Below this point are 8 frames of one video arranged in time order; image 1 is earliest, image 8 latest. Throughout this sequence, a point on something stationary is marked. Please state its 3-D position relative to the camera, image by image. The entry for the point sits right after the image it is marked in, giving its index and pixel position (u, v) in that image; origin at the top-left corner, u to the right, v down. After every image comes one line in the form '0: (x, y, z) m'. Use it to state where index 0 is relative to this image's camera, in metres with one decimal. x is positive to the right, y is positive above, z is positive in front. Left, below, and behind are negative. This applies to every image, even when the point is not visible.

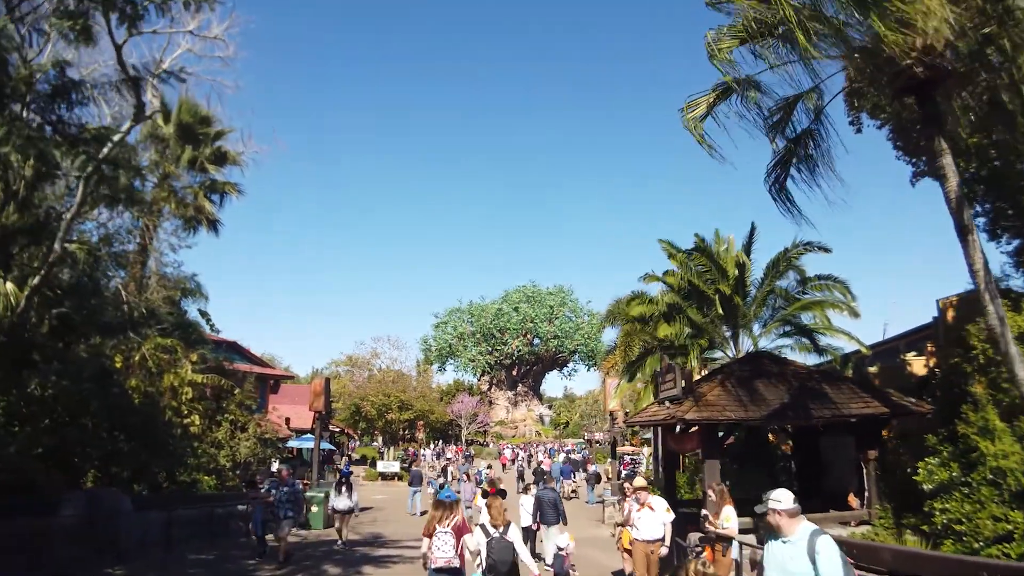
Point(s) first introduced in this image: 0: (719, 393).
0: (+3.0, -1.5, +11.1) m
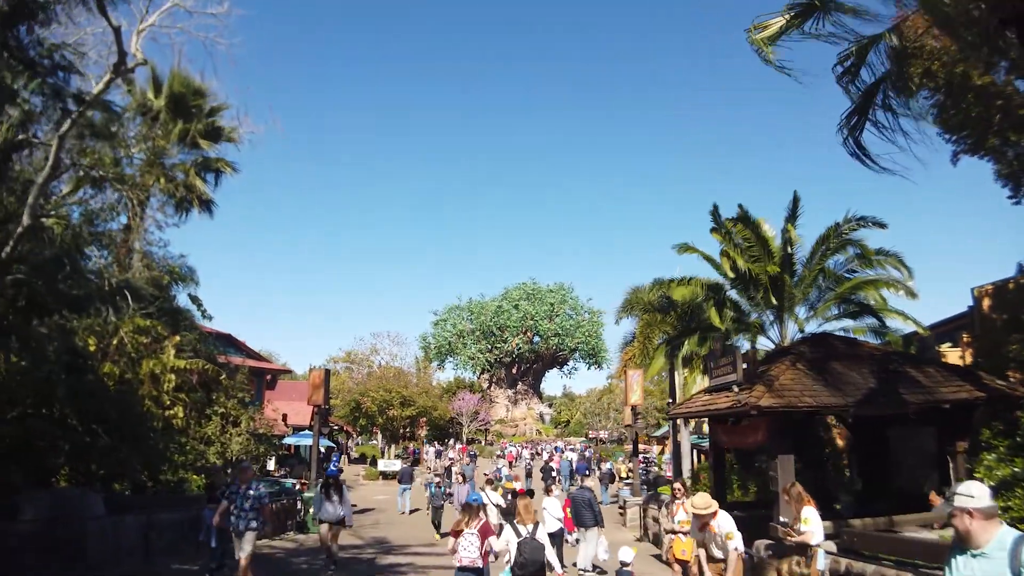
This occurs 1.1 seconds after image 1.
0: (+3.4, -1.0, +9.4) m
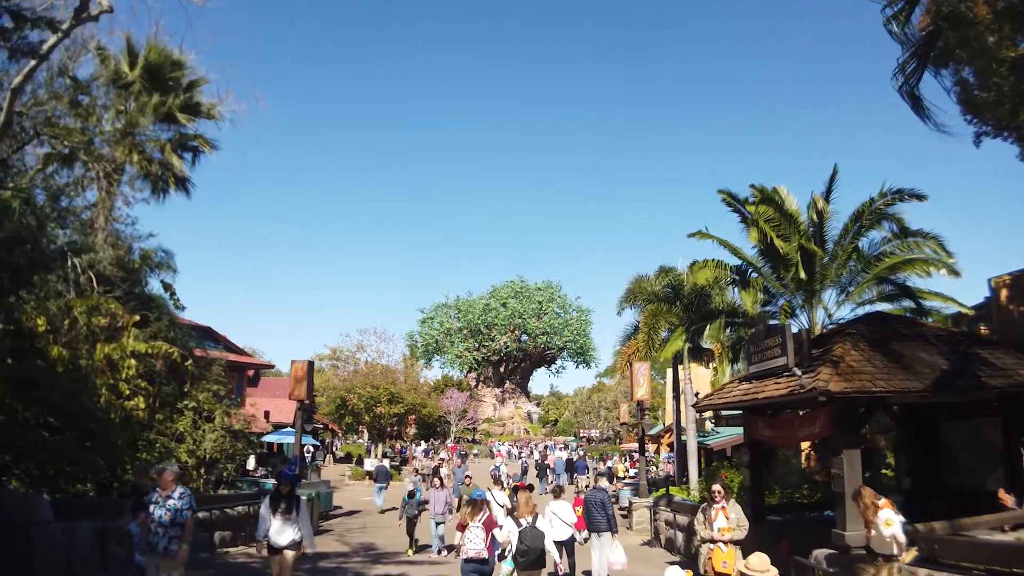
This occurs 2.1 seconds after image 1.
0: (+3.5, -0.7, +8.0) m
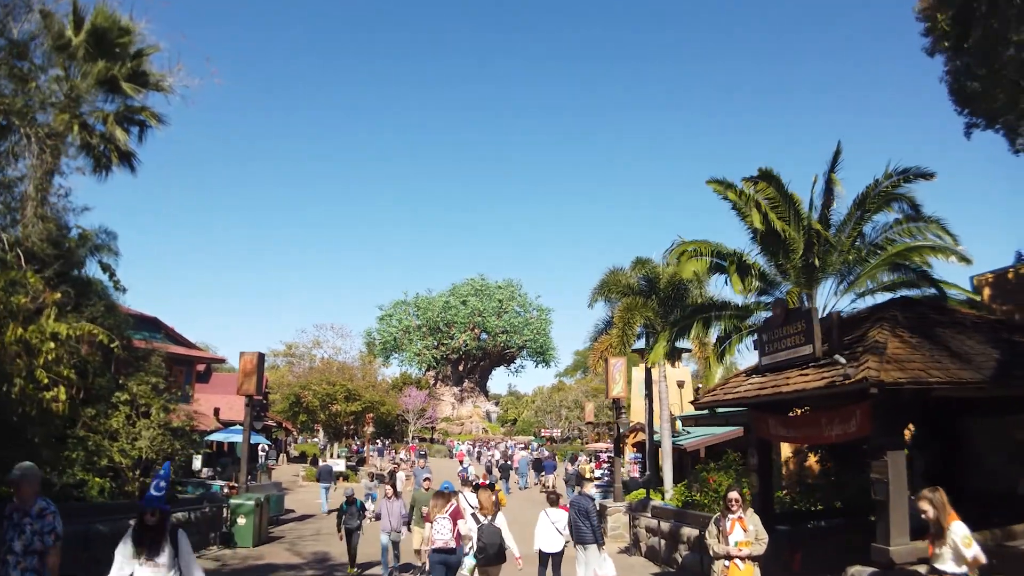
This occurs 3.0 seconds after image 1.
0: (+3.4, -0.5, +6.9) m
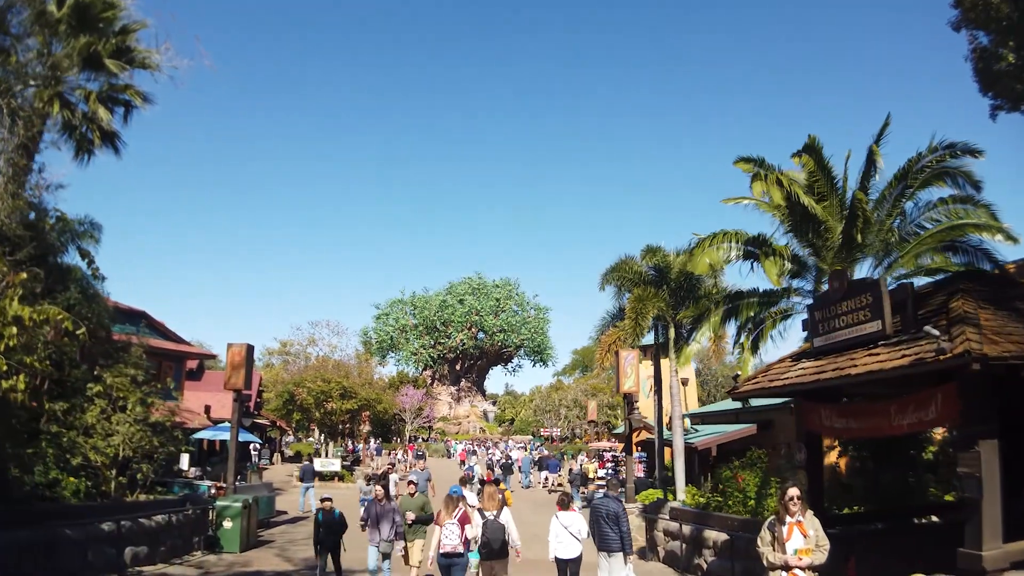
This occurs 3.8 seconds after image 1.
0: (+3.6, -0.2, +5.9) m
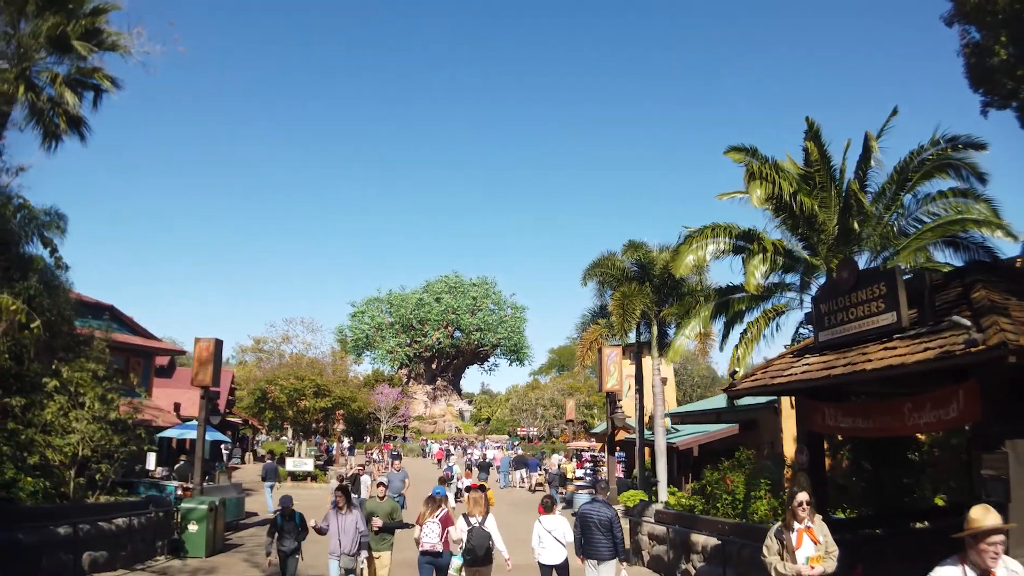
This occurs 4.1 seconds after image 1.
0: (+3.5, -0.2, +5.4) m
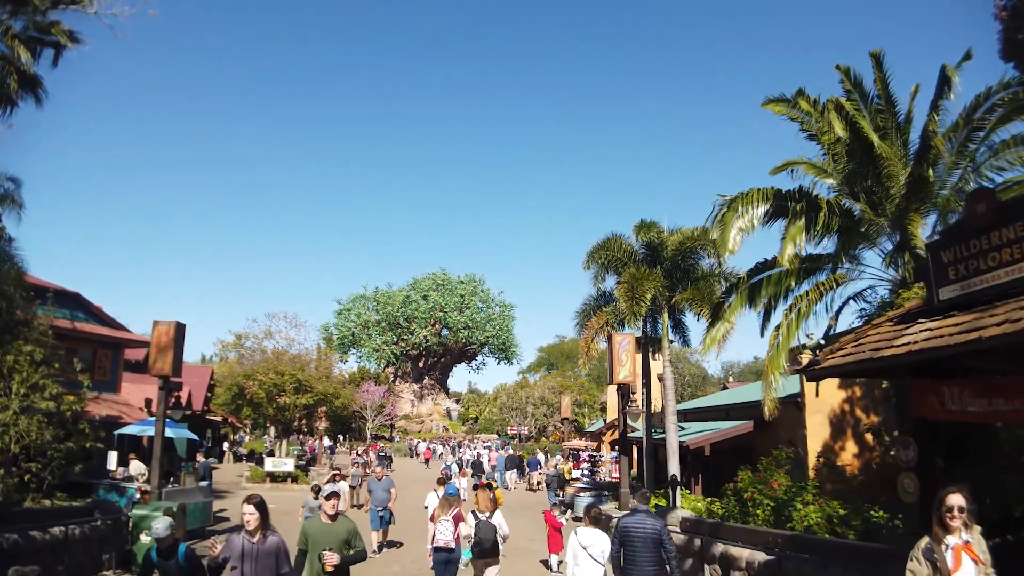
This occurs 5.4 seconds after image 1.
0: (+3.7, +0.2, +3.7) m
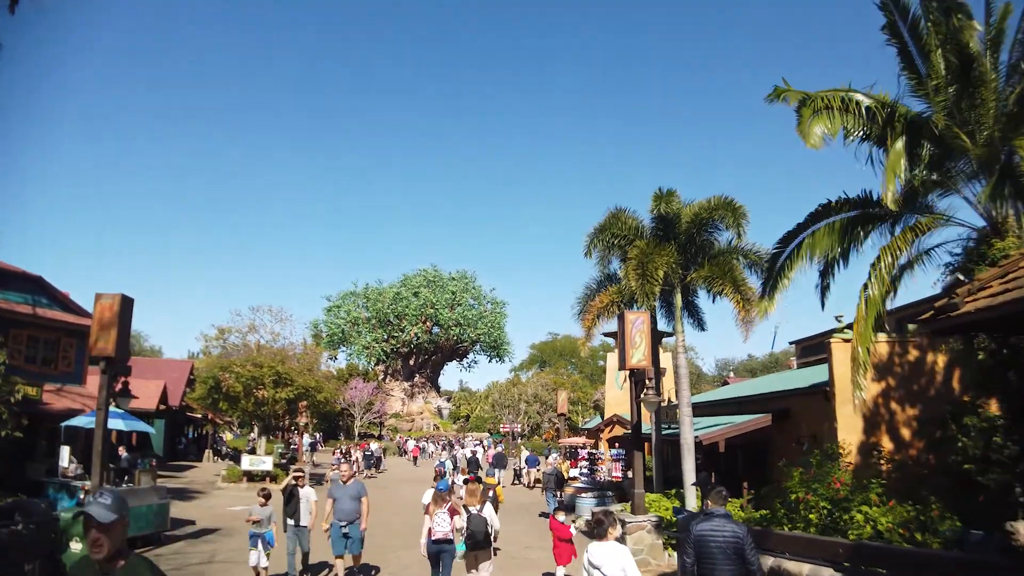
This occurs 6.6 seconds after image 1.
0: (+3.8, +0.7, +1.9) m
